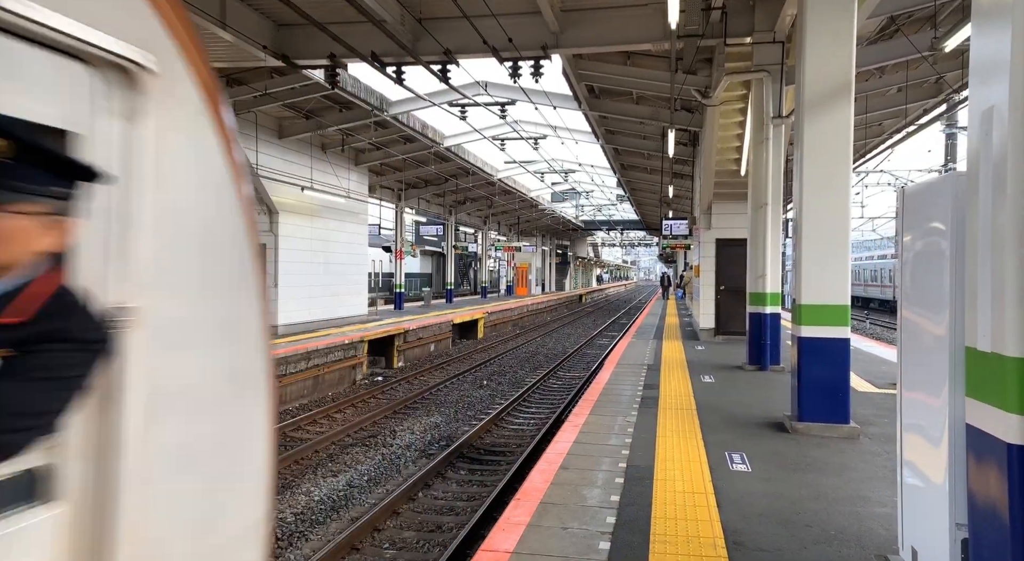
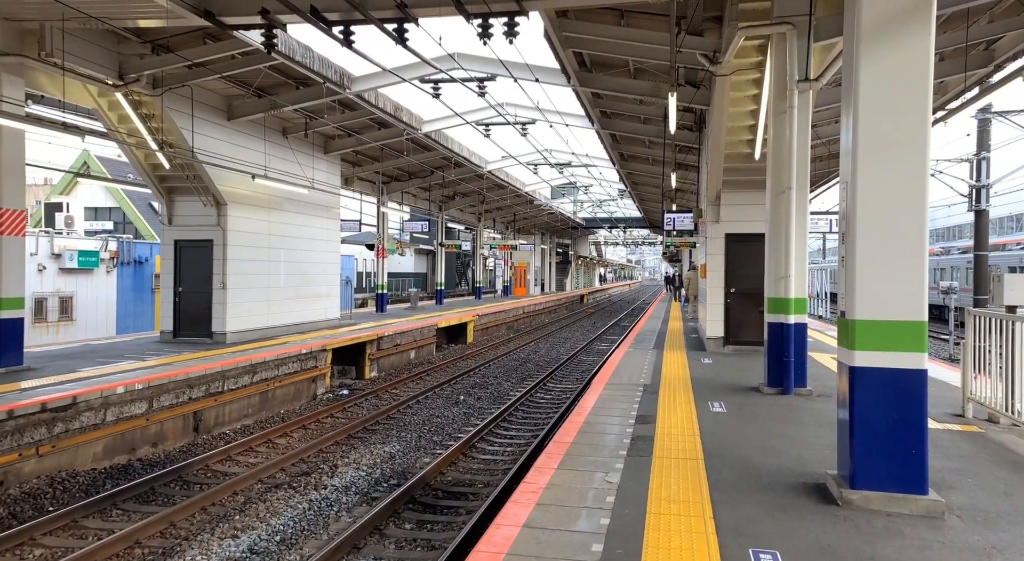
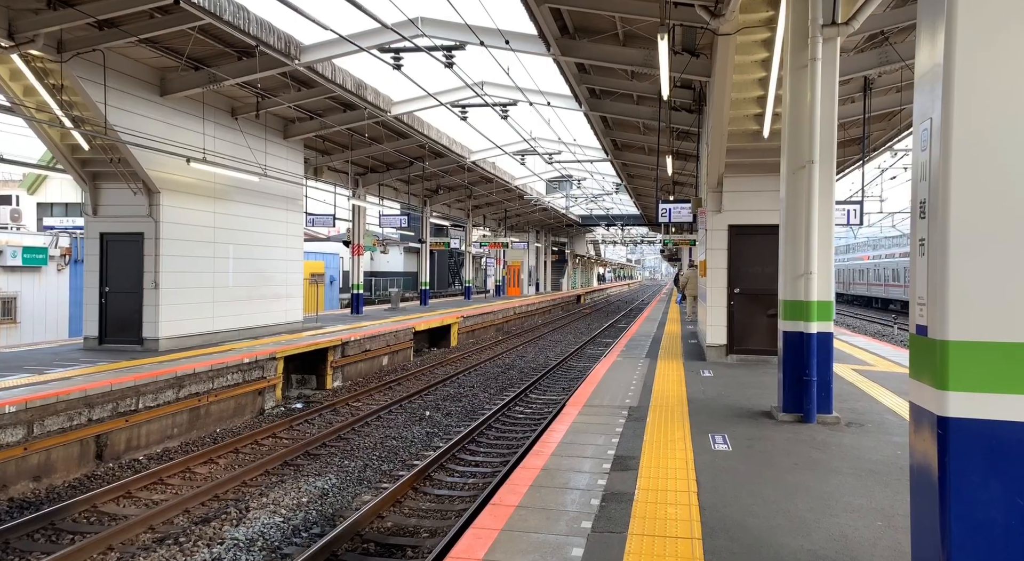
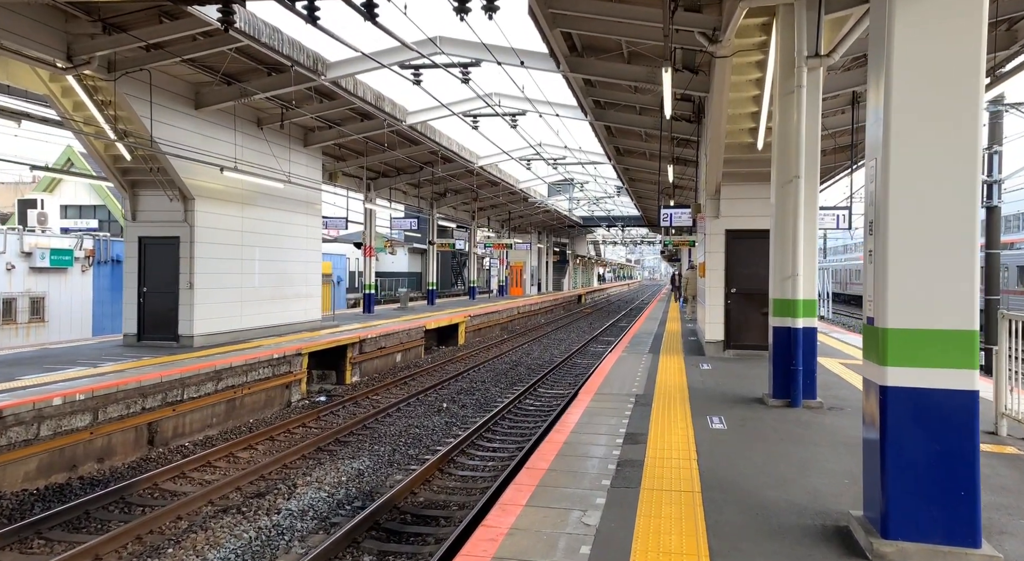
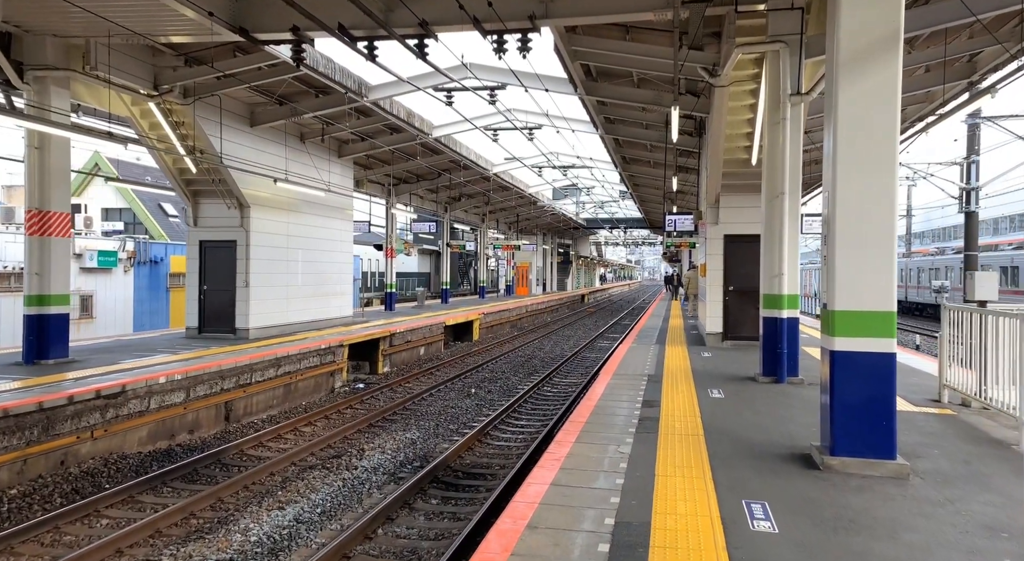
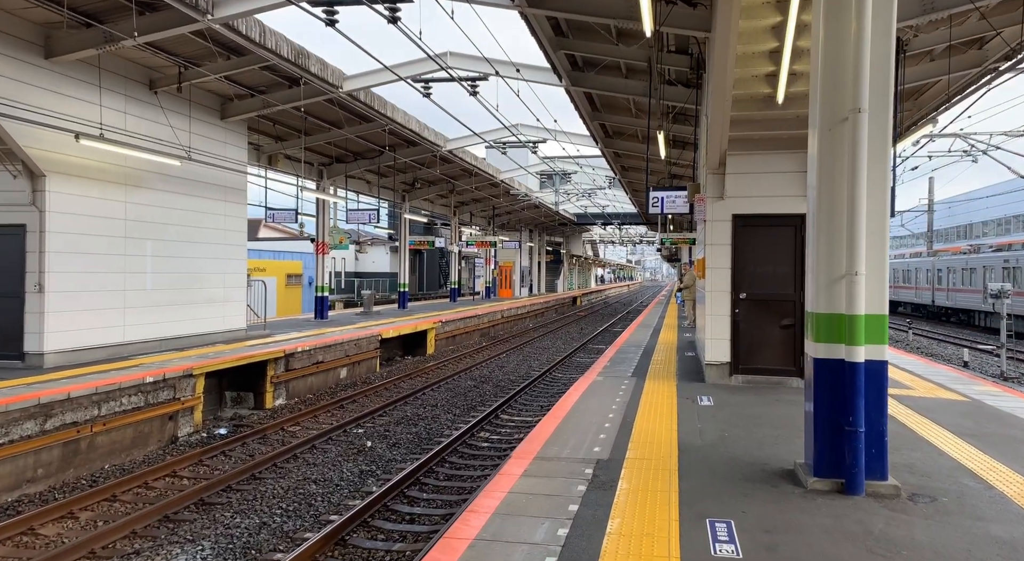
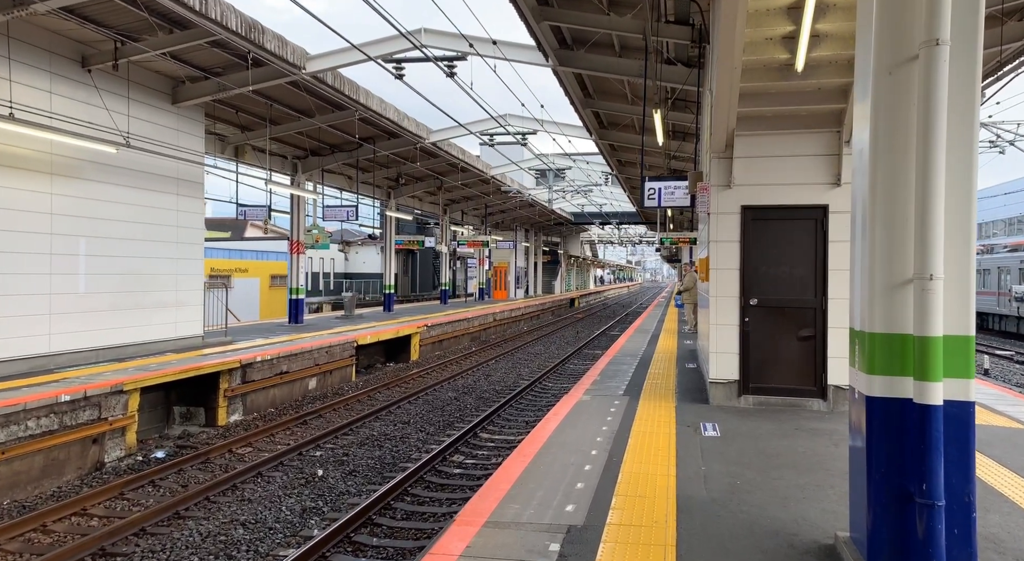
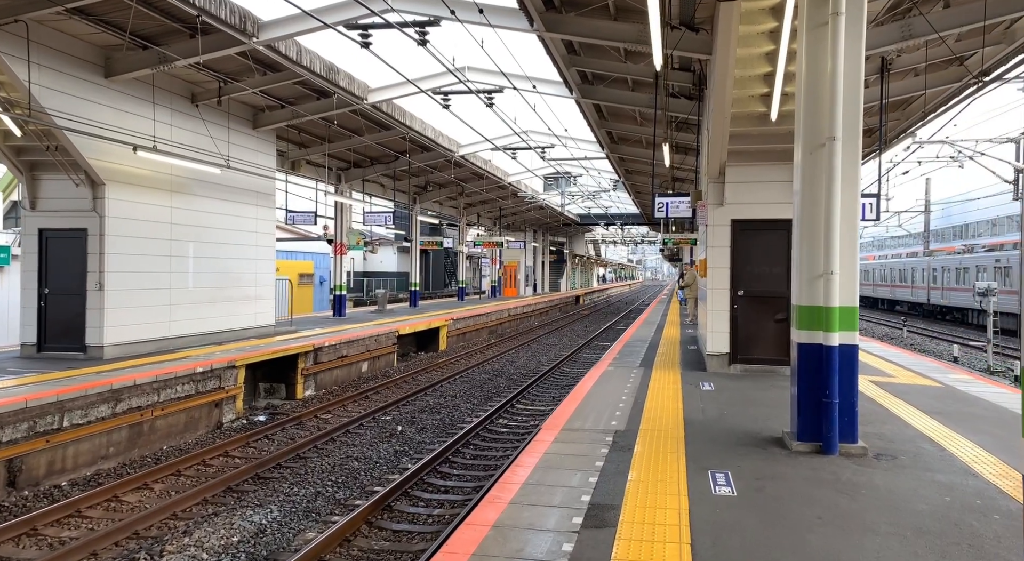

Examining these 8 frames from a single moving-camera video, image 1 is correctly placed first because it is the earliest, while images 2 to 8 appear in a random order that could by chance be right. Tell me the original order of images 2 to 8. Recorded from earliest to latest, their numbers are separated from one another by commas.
5, 2, 4, 3, 8, 6, 7
